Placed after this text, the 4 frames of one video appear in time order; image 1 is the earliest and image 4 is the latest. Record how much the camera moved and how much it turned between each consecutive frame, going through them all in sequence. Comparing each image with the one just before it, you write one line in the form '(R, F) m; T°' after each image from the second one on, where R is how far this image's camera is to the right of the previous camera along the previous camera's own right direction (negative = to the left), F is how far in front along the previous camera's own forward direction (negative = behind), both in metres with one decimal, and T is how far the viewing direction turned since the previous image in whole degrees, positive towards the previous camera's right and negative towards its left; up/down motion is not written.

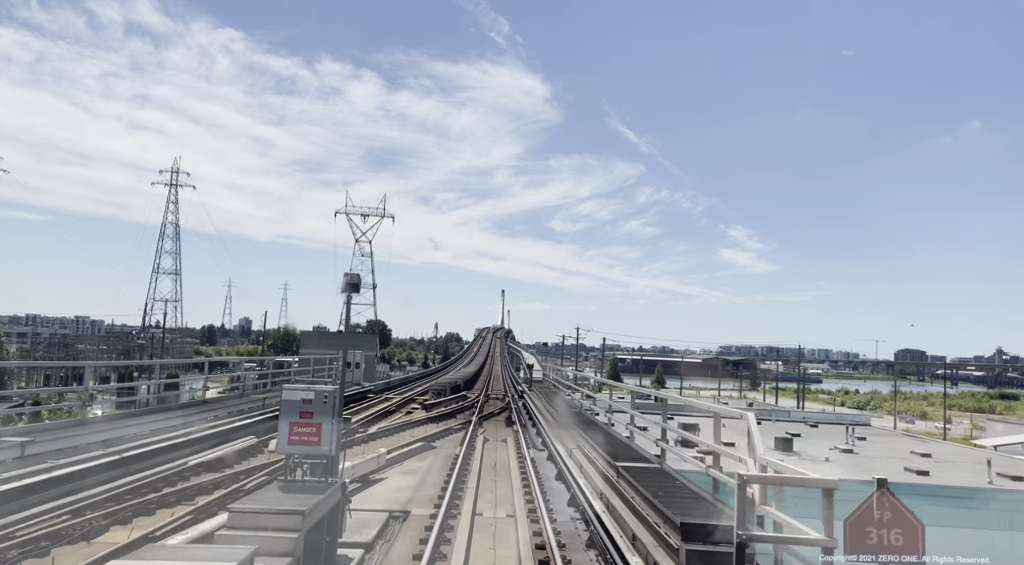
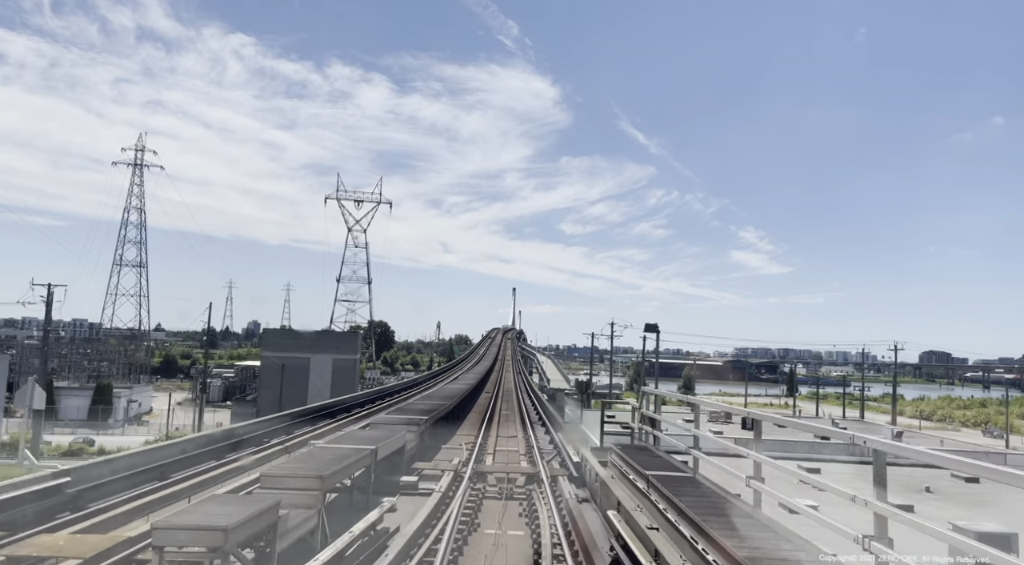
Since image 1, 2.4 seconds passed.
(0.0, +1.5) m; -1°
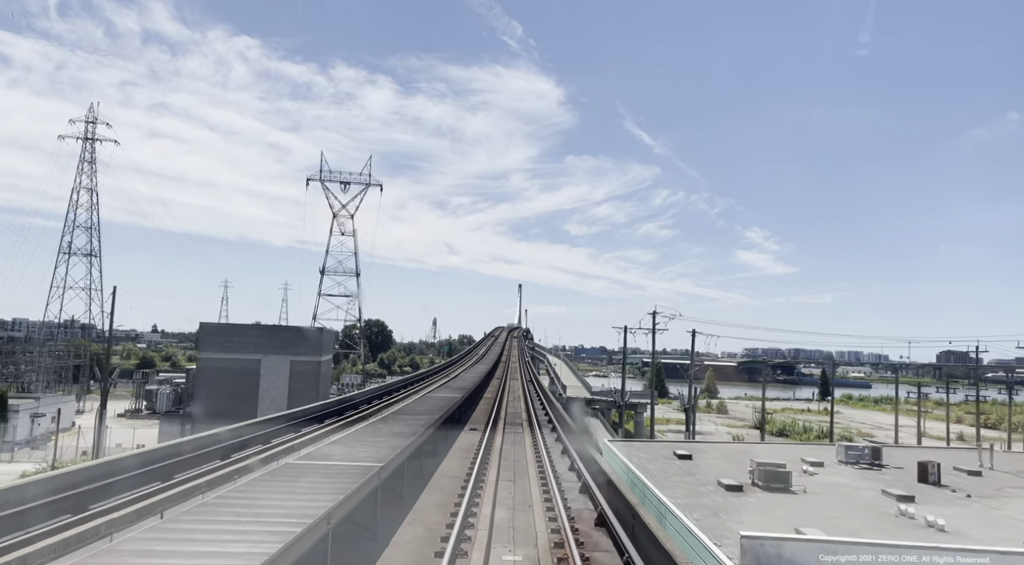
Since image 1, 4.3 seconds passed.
(0.0, +1.3) m; 0°
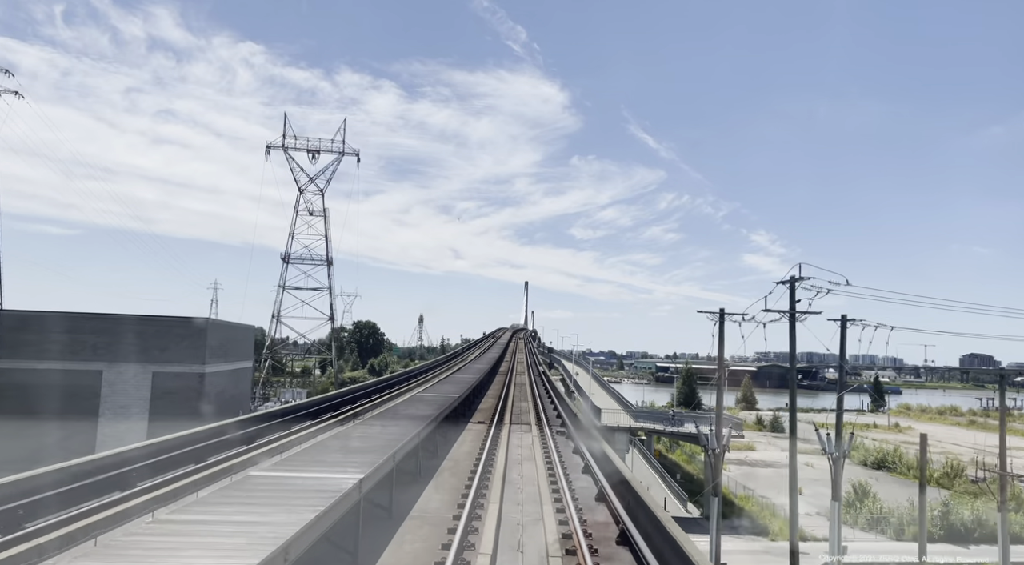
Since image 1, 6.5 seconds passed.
(0.0, +1.9) m; 0°
